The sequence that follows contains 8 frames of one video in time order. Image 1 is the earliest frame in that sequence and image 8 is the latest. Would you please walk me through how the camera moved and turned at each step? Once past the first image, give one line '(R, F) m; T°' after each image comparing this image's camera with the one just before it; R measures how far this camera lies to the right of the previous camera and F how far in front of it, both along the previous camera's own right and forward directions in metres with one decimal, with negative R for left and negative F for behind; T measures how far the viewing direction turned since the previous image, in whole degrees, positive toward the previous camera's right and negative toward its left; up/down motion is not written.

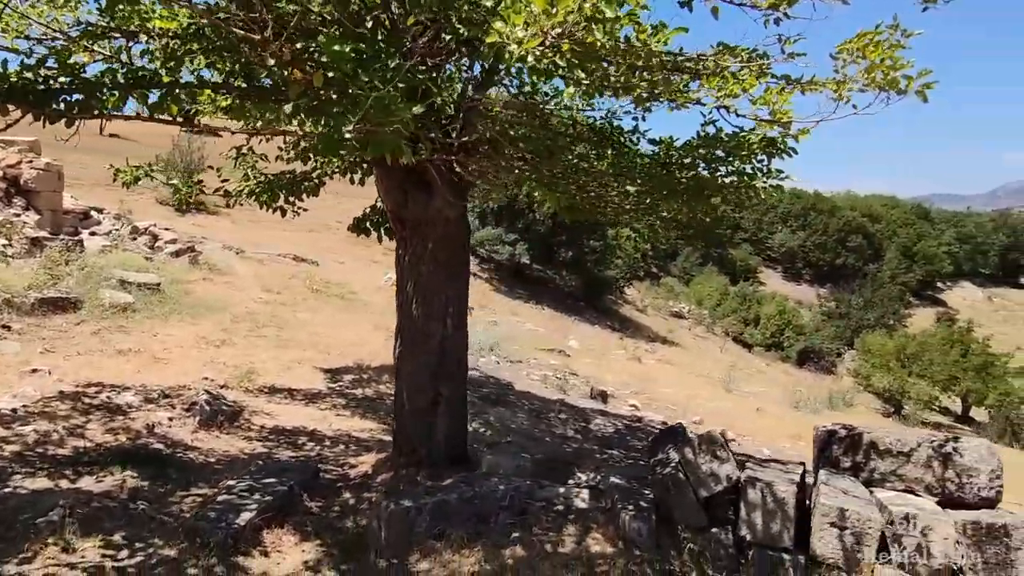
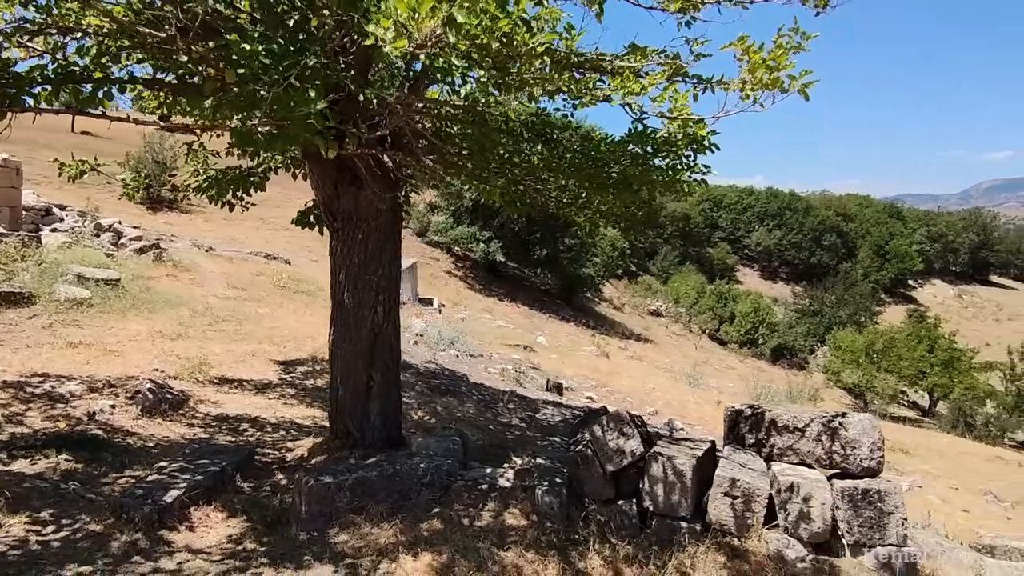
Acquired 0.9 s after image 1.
(+0.4, -0.2) m; +2°
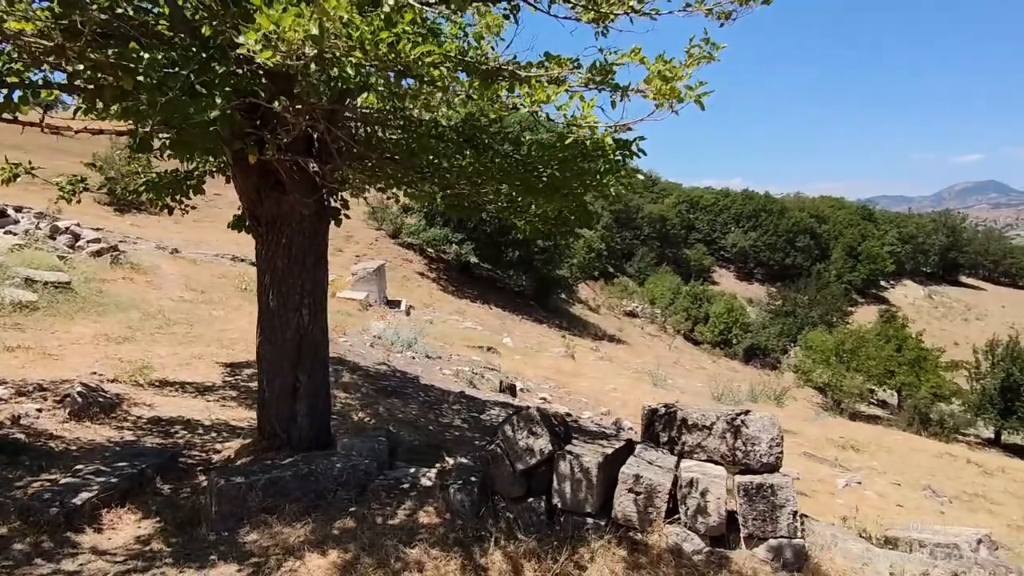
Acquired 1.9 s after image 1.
(+0.4, -0.1) m; +2°
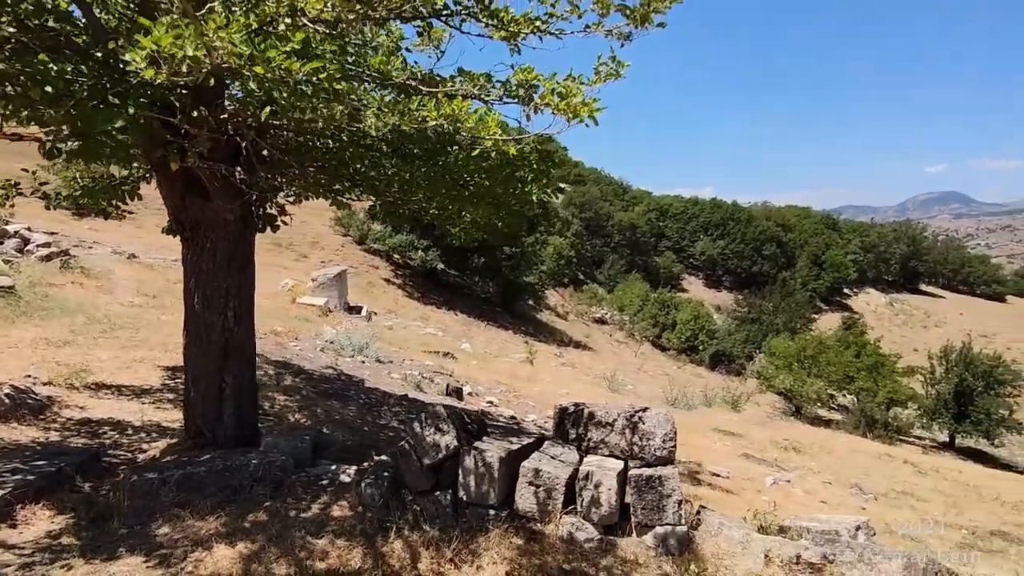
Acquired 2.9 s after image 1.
(+0.4, -0.2) m; +2°
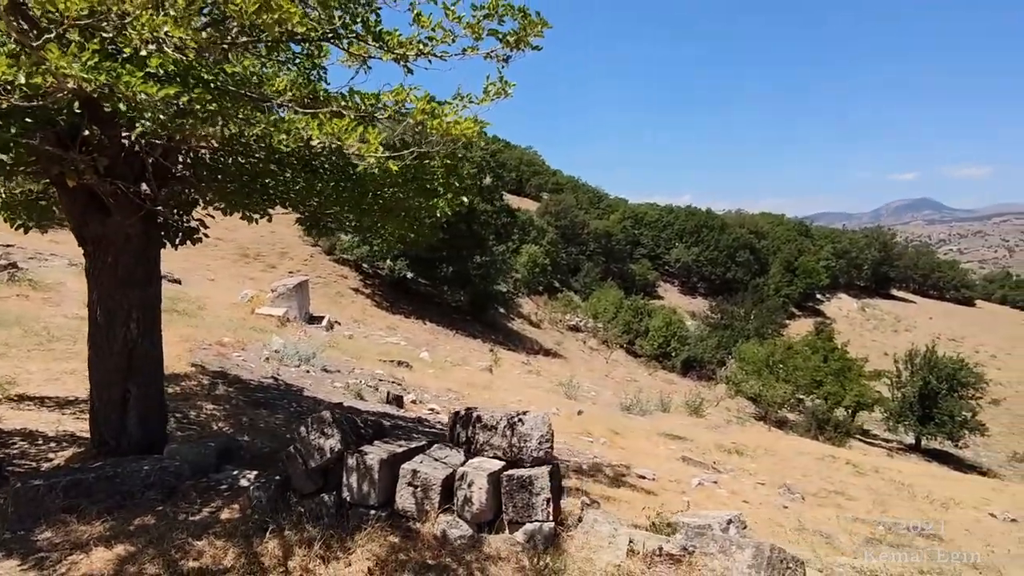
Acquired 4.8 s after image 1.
(+0.7, -0.2) m; +2°
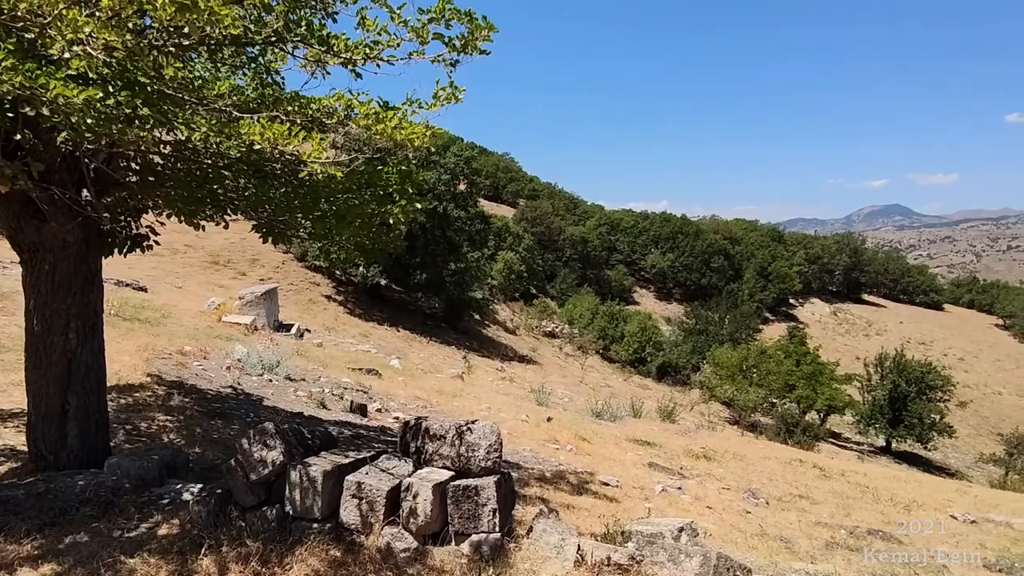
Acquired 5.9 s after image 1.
(+0.2, +0.1) m; +2°
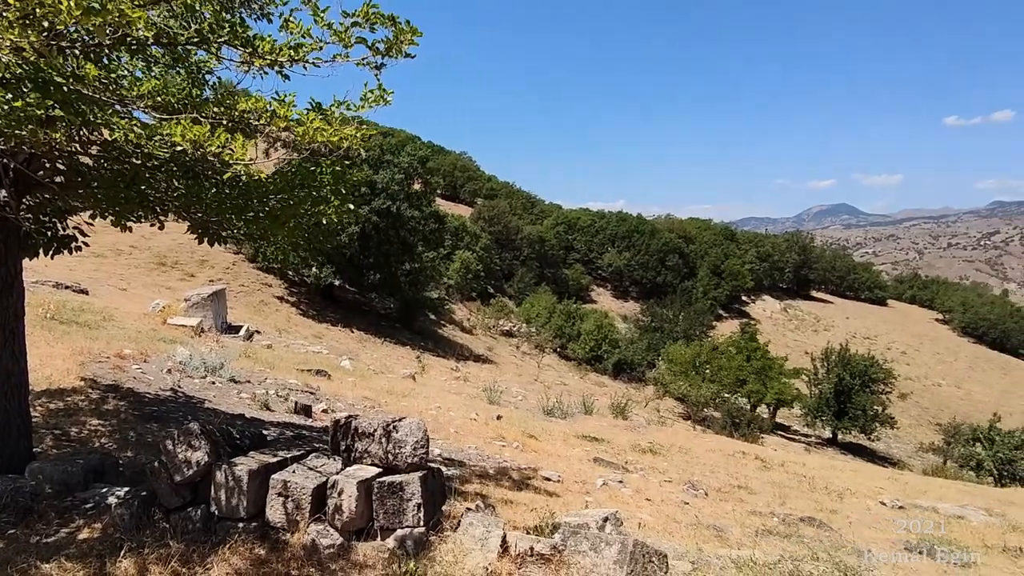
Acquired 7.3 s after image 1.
(+0.2, -0.1) m; +3°
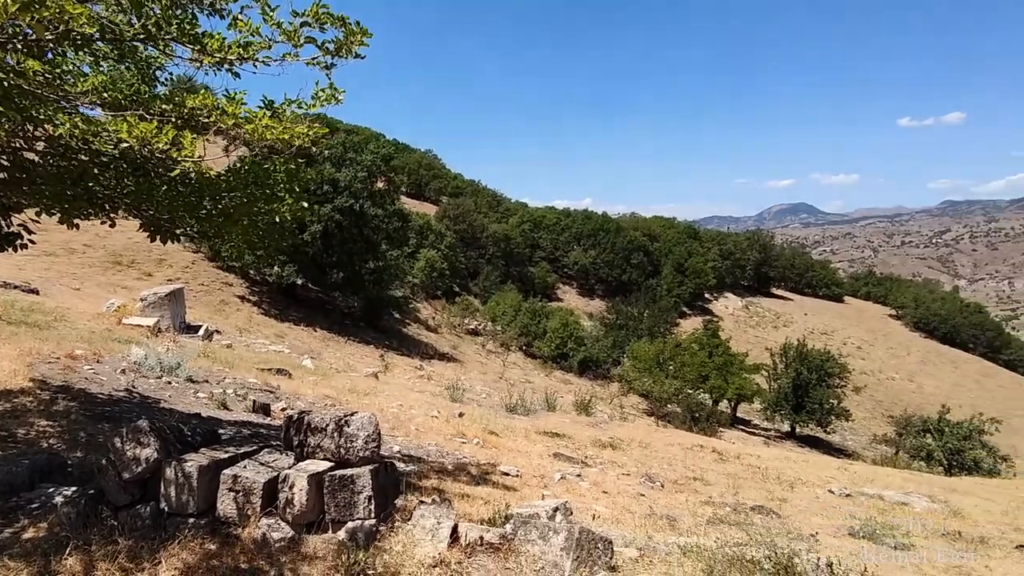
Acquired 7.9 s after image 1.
(+0.1, -0.1) m; +3°
